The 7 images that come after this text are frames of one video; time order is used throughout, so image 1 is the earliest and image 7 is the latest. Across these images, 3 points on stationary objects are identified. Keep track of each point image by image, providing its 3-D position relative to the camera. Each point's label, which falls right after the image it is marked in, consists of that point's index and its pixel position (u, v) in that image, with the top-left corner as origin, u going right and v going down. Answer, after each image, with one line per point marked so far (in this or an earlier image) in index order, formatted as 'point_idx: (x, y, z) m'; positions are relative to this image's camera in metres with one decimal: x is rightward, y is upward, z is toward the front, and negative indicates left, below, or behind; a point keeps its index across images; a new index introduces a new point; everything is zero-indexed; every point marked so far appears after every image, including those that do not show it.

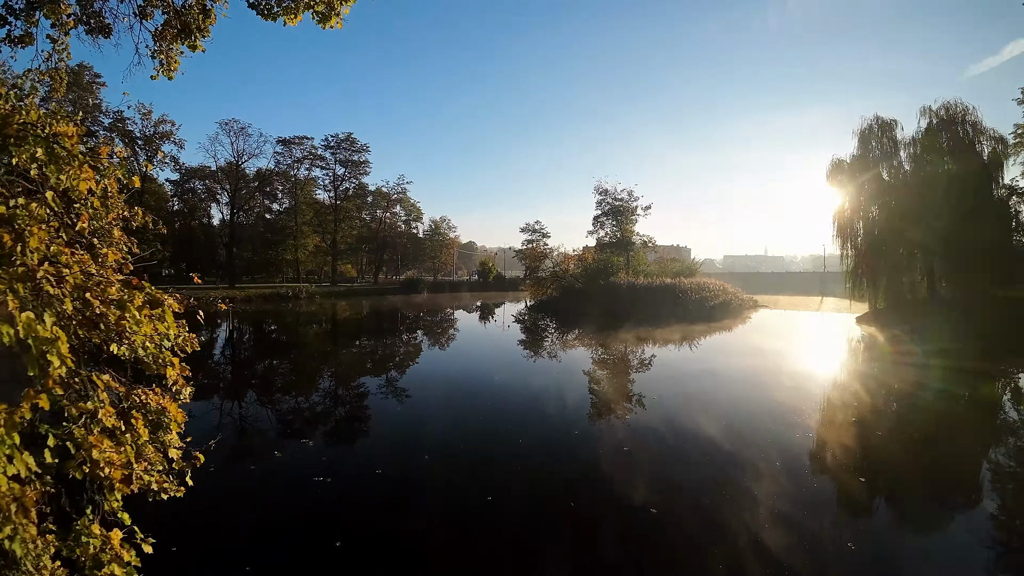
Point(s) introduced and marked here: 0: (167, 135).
0: (-13.4, +6.0, +18.9) m
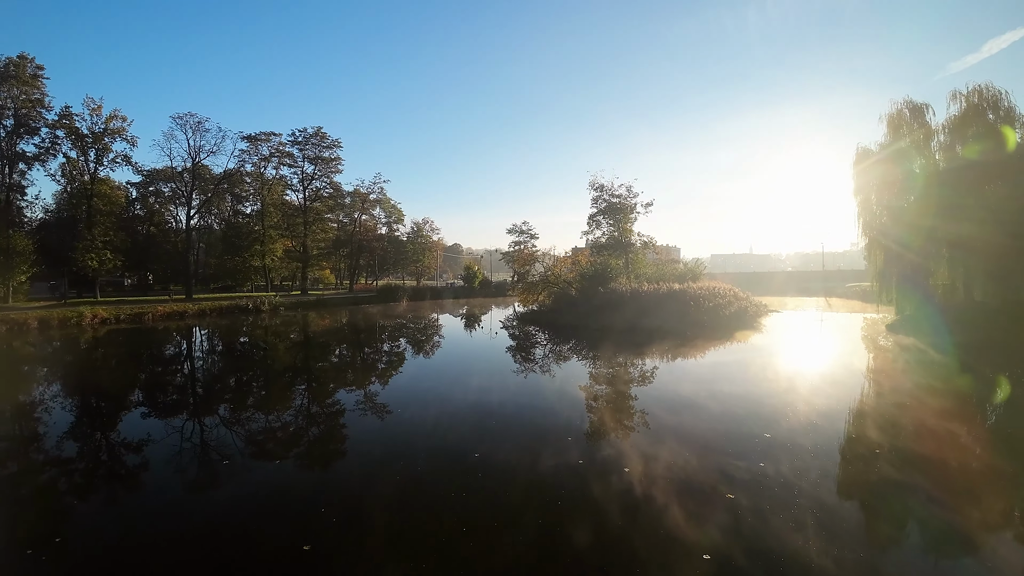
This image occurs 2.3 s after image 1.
0: (-14.0, +5.6, +17.2) m
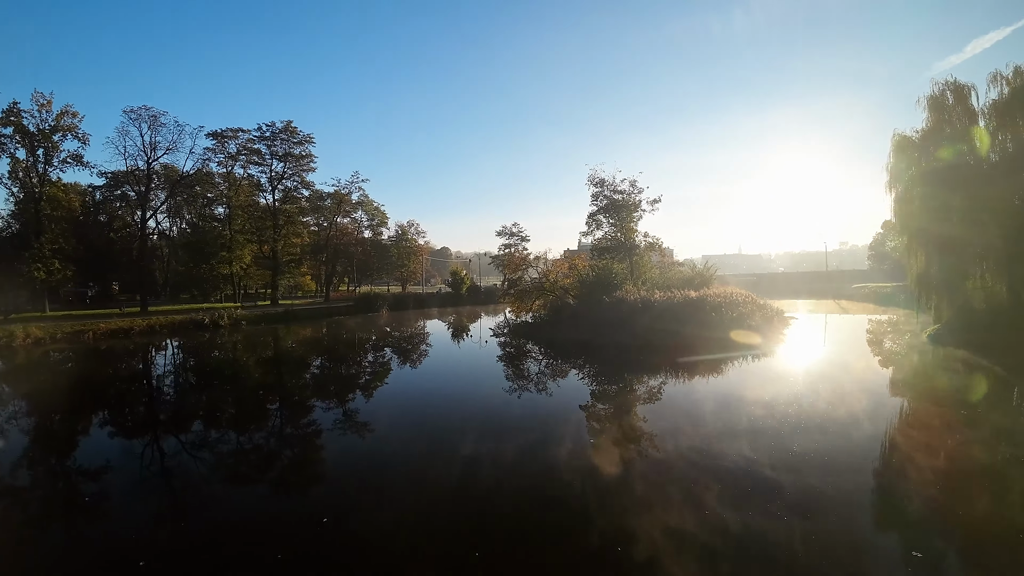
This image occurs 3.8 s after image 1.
0: (-14.4, +5.2, +15.8) m
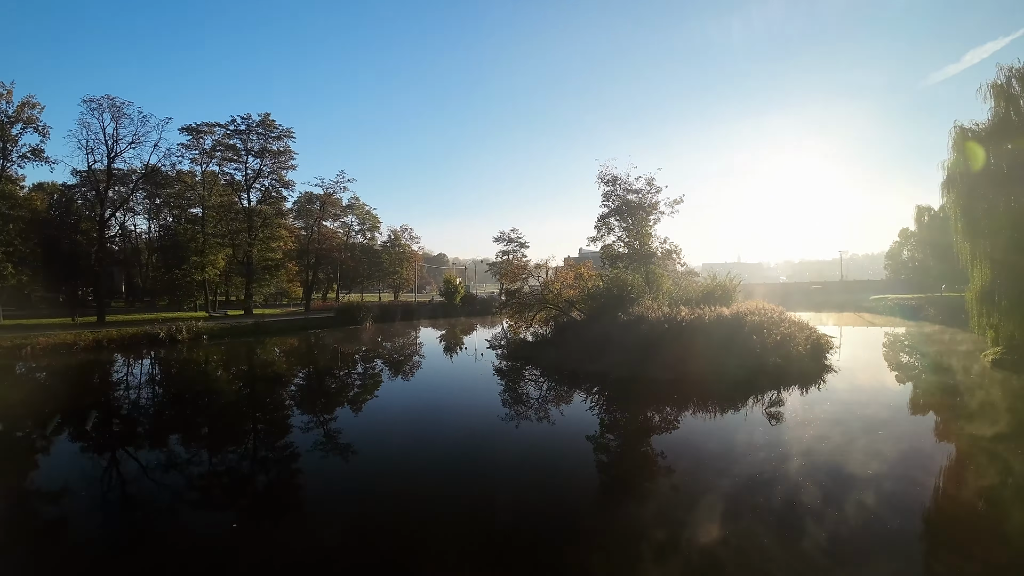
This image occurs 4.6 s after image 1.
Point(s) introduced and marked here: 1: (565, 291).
0: (-14.4, +5.0, +14.5) m
1: (+1.9, -0.1, +18.6) m
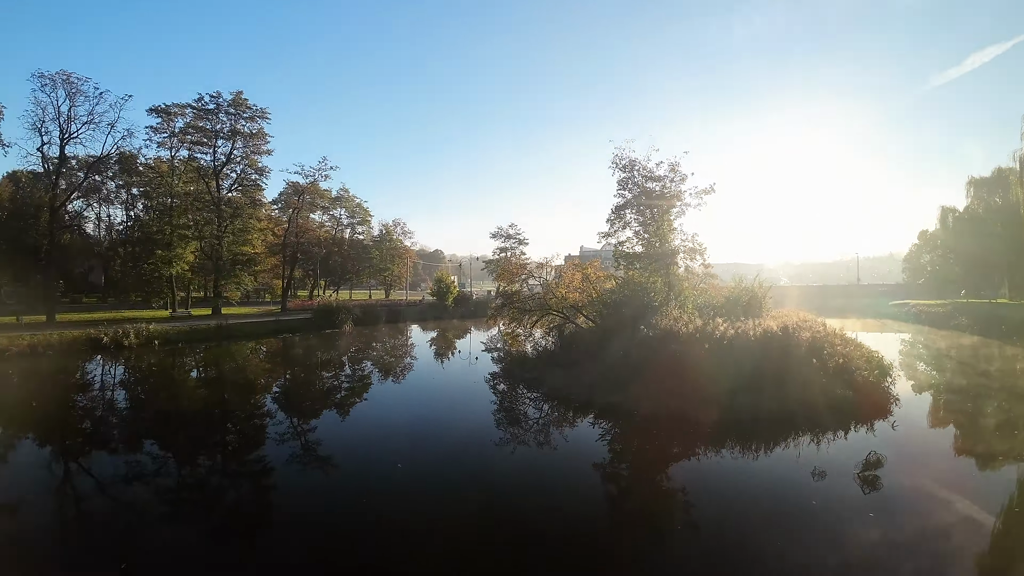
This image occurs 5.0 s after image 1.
0: (-14.4, +5.2, +13.2) m
1: (+1.8, -0.1, +17.4) m
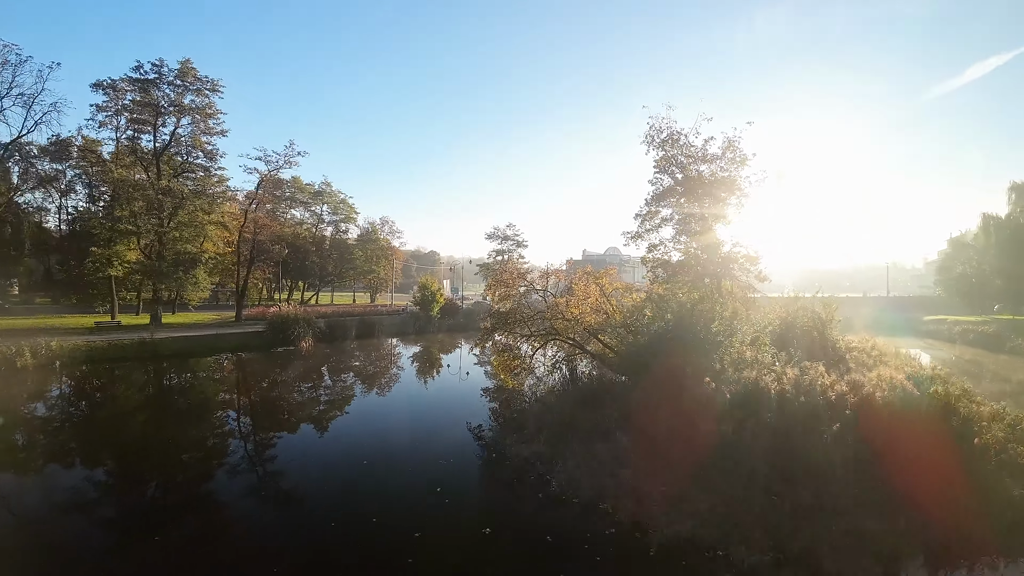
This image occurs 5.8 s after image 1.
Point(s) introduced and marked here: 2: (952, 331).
0: (-14.4, +5.2, +11.3) m
1: (+1.7, -0.4, +15.6) m
2: (+15.4, -1.5, +16.9) m
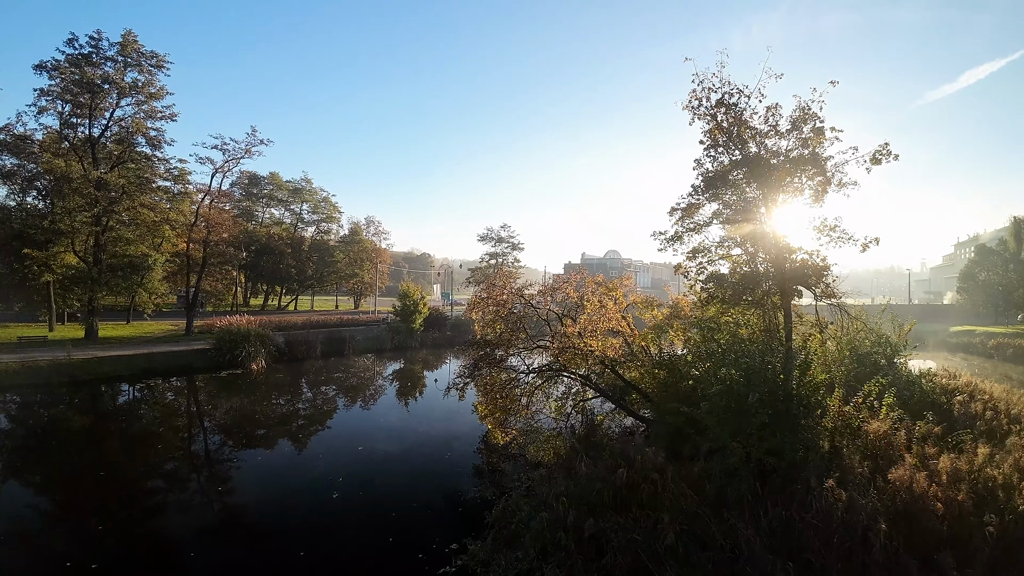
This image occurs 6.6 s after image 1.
0: (-14.5, +5.1, +9.8) m
1: (+1.5, -0.6, +14.2) m
2: (+15.2, -1.8, +15.7) m
